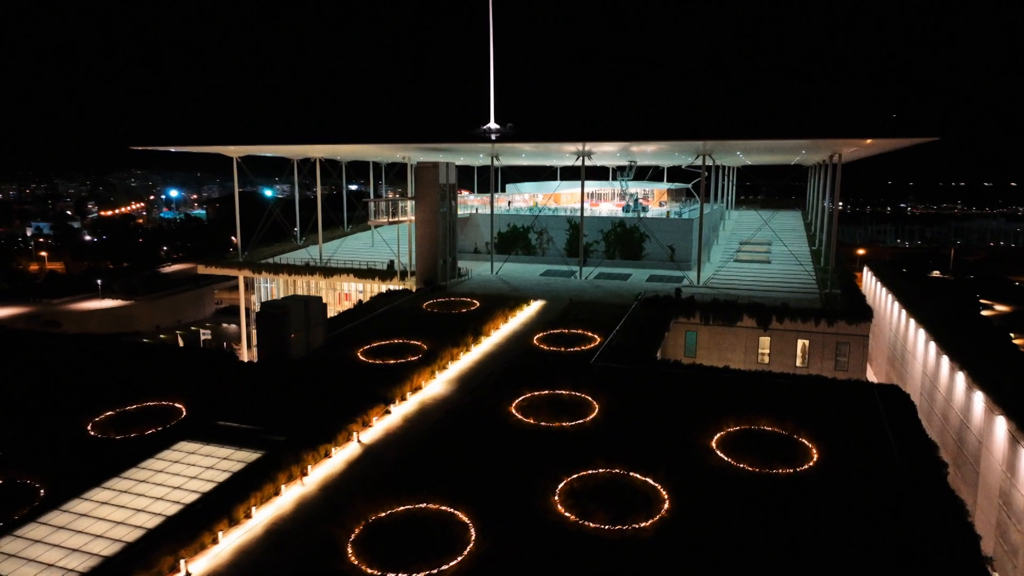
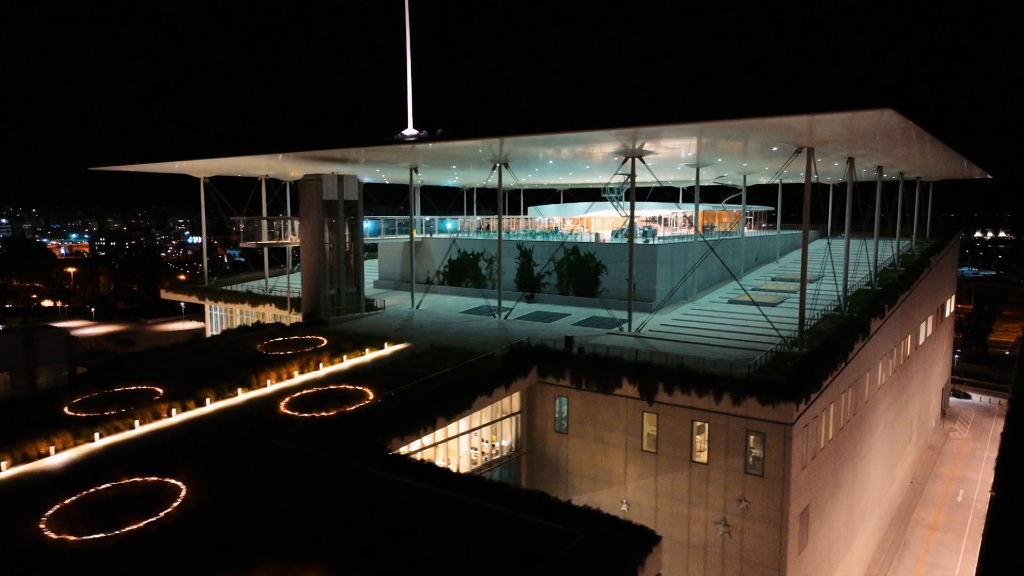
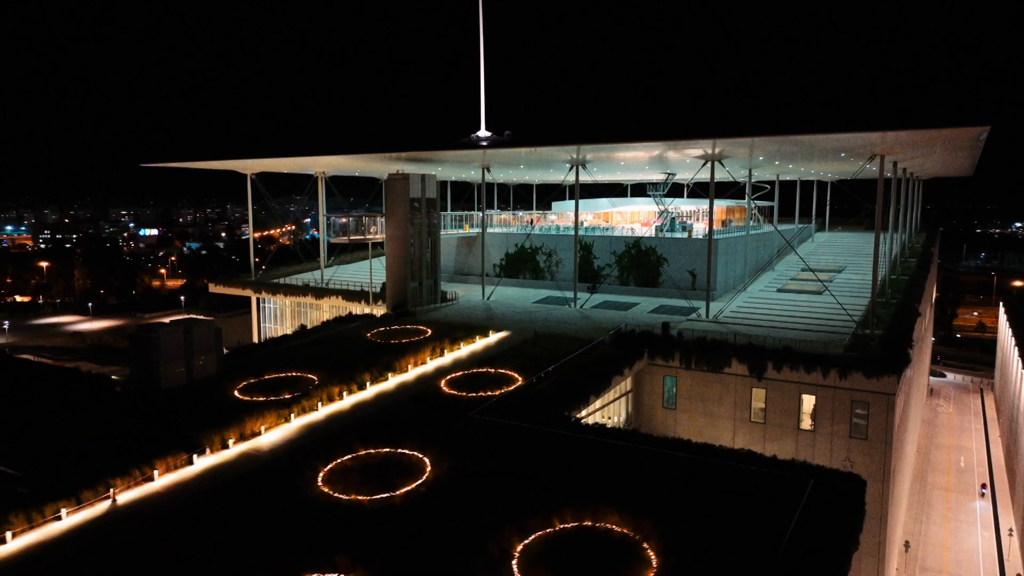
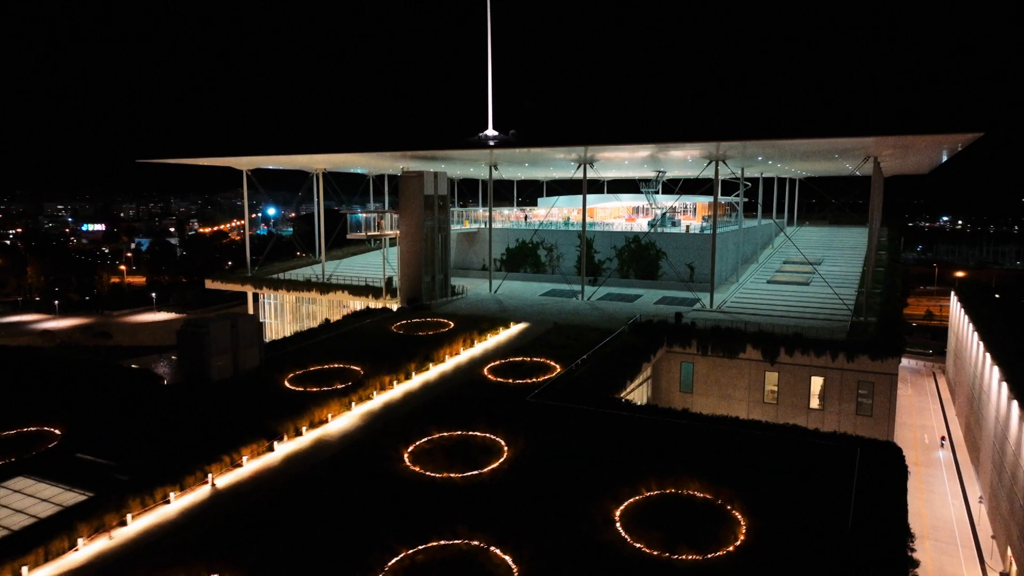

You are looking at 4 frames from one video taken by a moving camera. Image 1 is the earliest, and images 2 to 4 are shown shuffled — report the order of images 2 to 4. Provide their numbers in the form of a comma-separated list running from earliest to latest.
4, 3, 2
